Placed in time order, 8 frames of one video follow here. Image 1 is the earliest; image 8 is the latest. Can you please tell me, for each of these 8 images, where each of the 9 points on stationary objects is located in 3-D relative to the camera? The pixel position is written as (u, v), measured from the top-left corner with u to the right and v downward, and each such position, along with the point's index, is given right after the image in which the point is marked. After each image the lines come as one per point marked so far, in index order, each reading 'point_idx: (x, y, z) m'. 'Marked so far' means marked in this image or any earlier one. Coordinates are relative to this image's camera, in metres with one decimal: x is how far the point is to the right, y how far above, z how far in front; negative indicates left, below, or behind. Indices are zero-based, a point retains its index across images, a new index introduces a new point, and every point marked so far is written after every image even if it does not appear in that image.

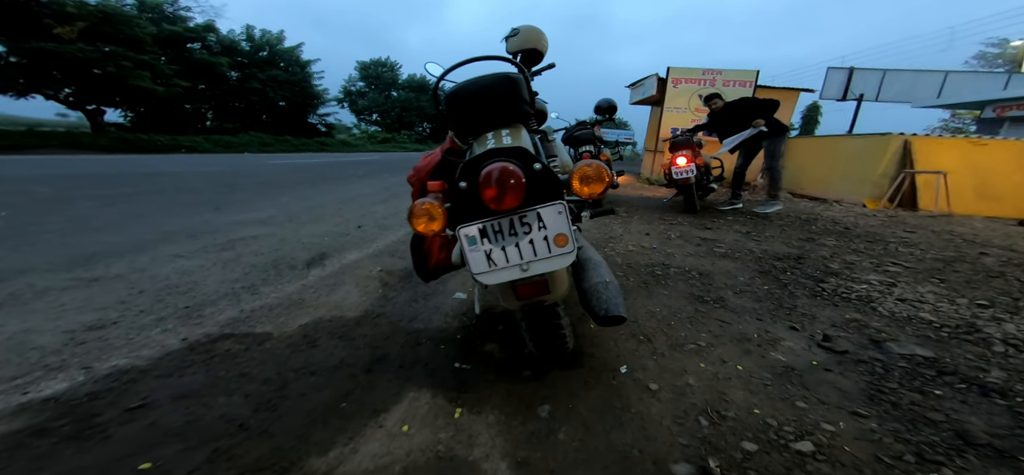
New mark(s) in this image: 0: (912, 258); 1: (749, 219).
0: (+4.5, -0.2, +3.9) m
1: (+3.8, +0.3, +5.6) m
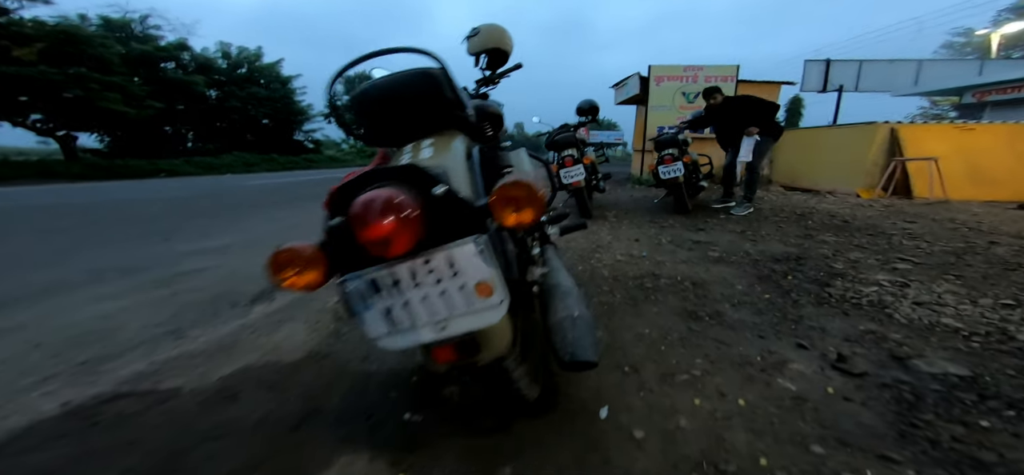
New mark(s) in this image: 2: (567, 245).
0: (+4.3, -0.1, +3.7) m
1: (+3.5, +0.3, +5.3) m
2: (+0.6, -0.1, +4.2) m
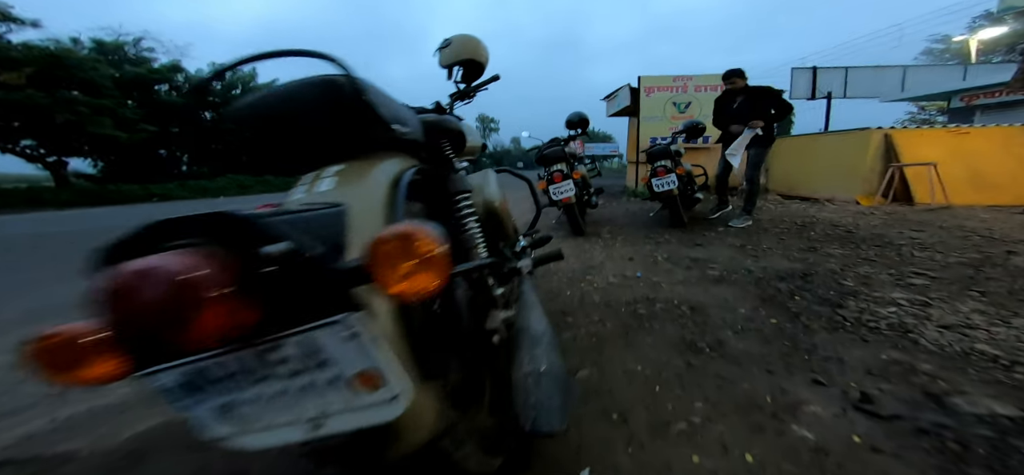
0: (+4.1, -0.3, +3.4) m
1: (+3.3, +0.1, +5.0) m
2: (+0.5, -0.3, +3.9) m
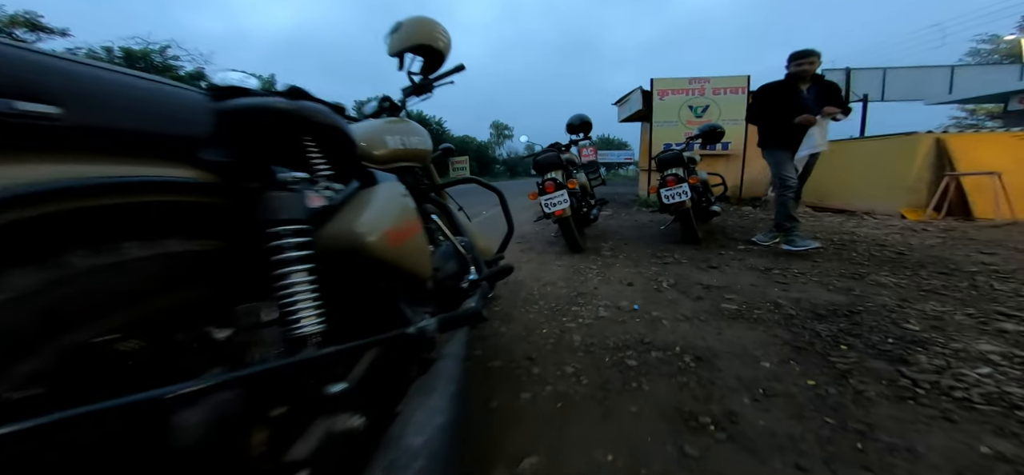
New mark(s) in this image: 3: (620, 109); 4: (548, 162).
0: (+3.8, -0.5, +2.6) m
1: (+3.1, -0.1, +4.3) m
2: (+0.3, -0.5, +3.3) m
3: (+3.5, +4.2, +11.5) m
4: (+0.5, +0.9, +4.4) m
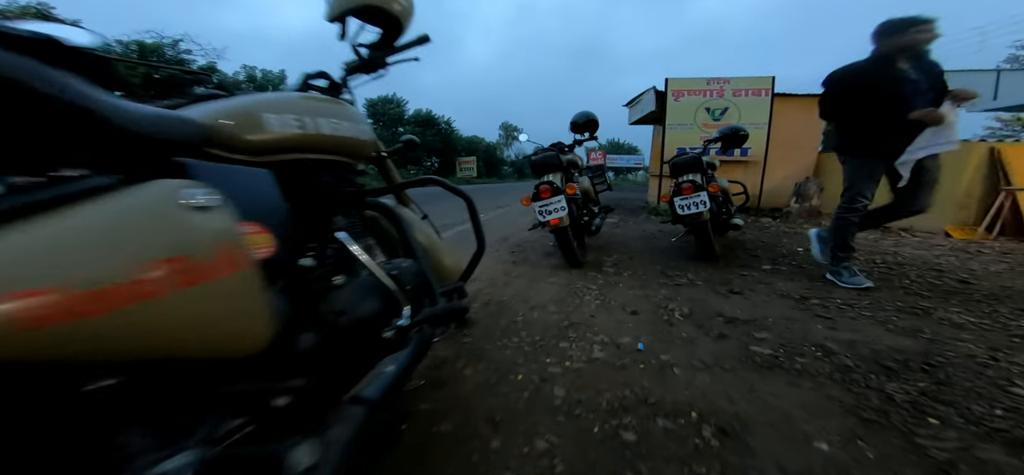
0: (+3.7, -0.7, +2.0) m
1: (+3.0, -0.3, +3.7) m
2: (+0.1, -0.6, +2.8) m
3: (+3.7, +3.9, +10.9) m
4: (+0.4, +0.8, +3.8) m
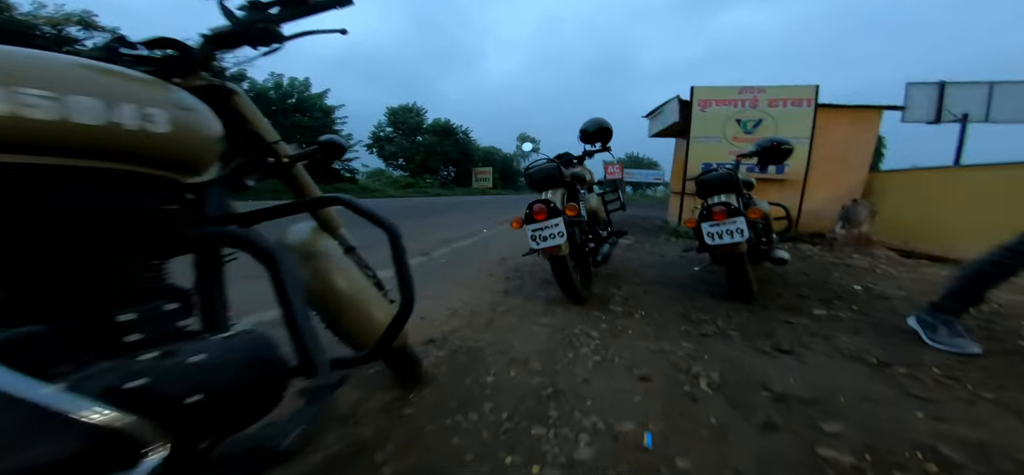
0: (+3.4, -1.0, +1.1) m
1: (+2.9, -0.7, +2.9) m
2: (-0.1, -0.8, +2.1) m
3: (+4.2, +3.3, +10.2) m
4: (+0.3, +0.6, +3.2) m
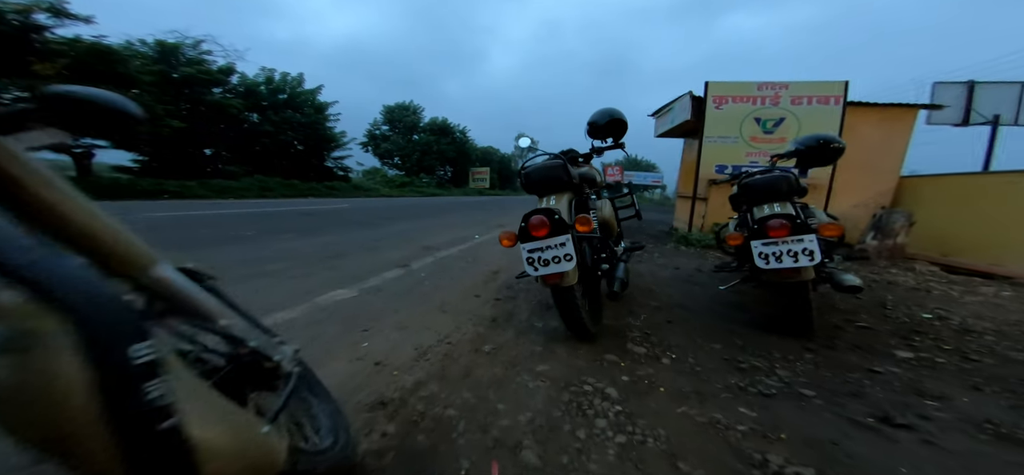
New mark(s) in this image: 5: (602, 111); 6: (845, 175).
0: (+3.4, -1.1, +0.4) m
1: (+2.8, -0.8, +2.2) m
2: (-0.2, -0.9, +1.4) m
3: (+4.1, +3.2, +9.5) m
4: (+0.2, +0.4, +2.5) m
5: (+1.0, +1.4, +3.7) m
6: (+6.7, +1.3, +7.0) m
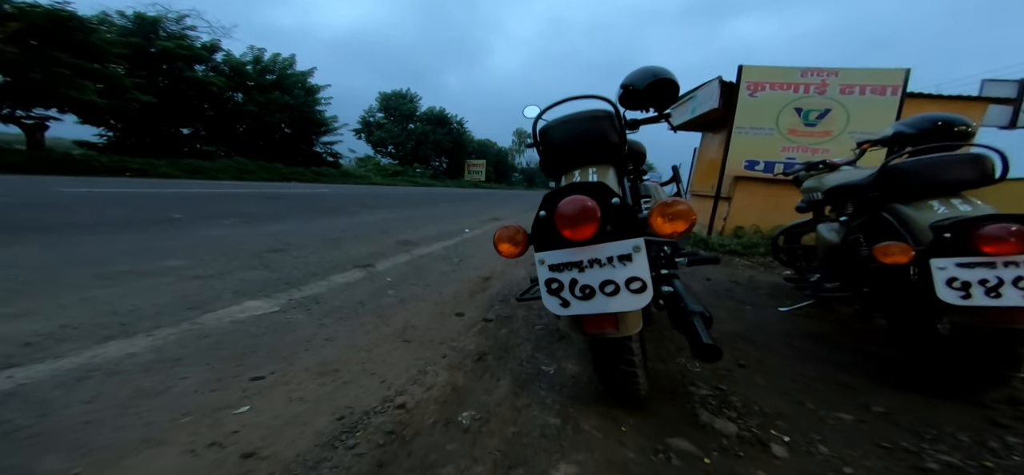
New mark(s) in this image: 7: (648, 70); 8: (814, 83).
0: (+3.4, -1.3, -0.5) m
1: (+2.8, -0.9, +1.2) m
2: (-0.2, -0.9, +0.4) m
3: (+4.1, +3.1, +8.5) m
4: (+0.3, +0.5, +1.5) m
5: (+1.0, +1.4, +2.8) m
6: (+6.7, +1.1, +6.1) m
7: (+1.1, +1.3, +2.7) m
8: (+5.2, +2.7, +6.0) m
